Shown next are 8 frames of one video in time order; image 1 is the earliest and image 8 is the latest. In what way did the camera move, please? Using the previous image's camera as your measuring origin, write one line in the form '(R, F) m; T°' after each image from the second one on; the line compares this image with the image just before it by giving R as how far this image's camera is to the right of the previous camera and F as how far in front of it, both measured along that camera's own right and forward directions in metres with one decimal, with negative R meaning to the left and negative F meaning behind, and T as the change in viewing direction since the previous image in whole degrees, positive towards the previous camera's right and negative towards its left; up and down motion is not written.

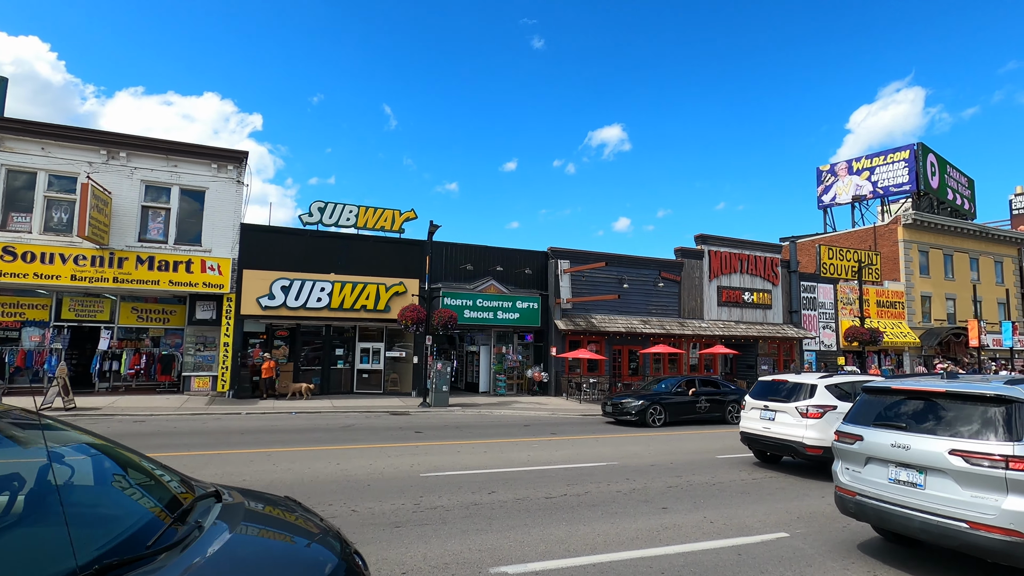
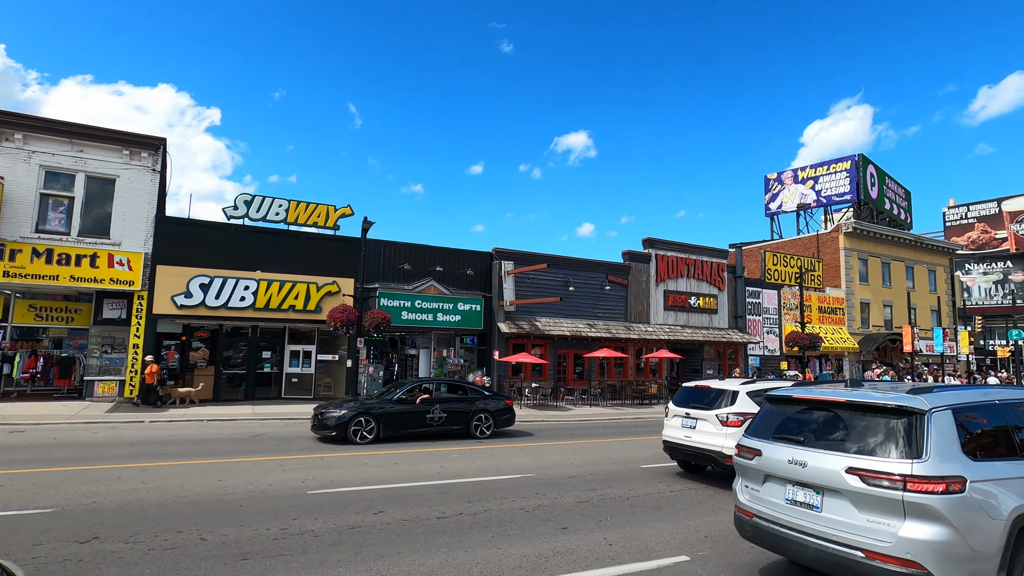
(+0.9, +0.6) m; +4°
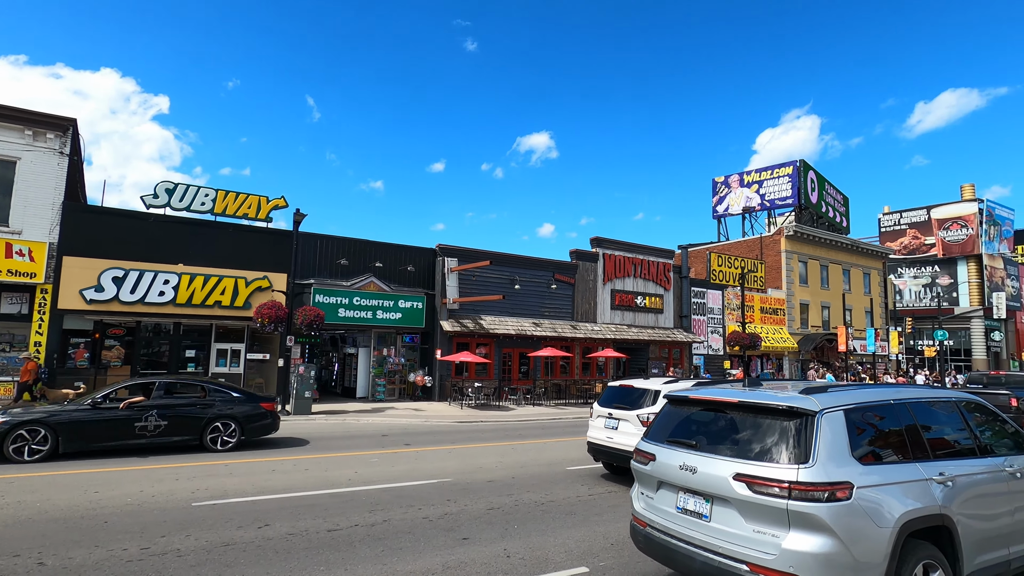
(+0.7, +0.4) m; +4°
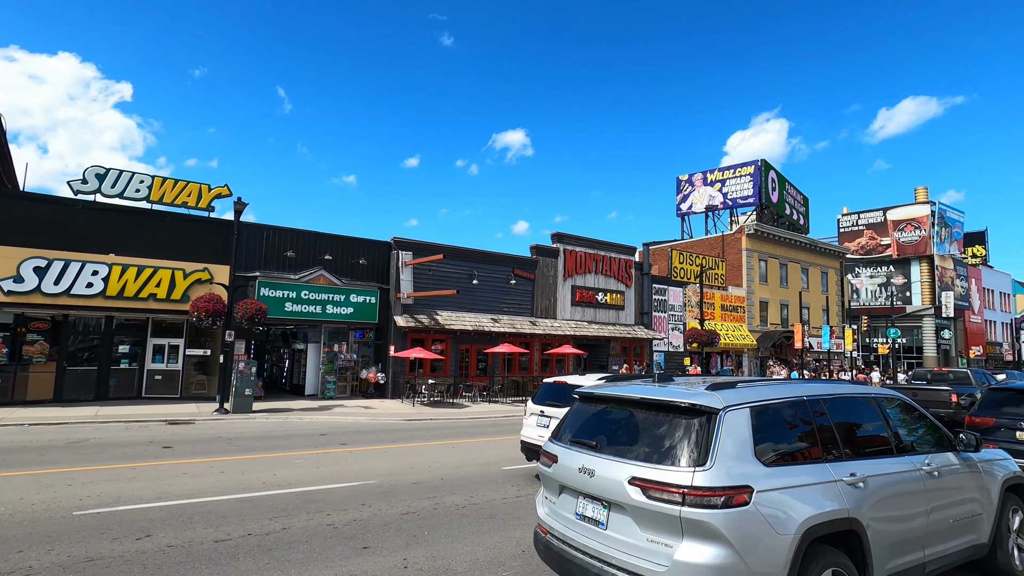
(+0.7, +0.4) m; +3°
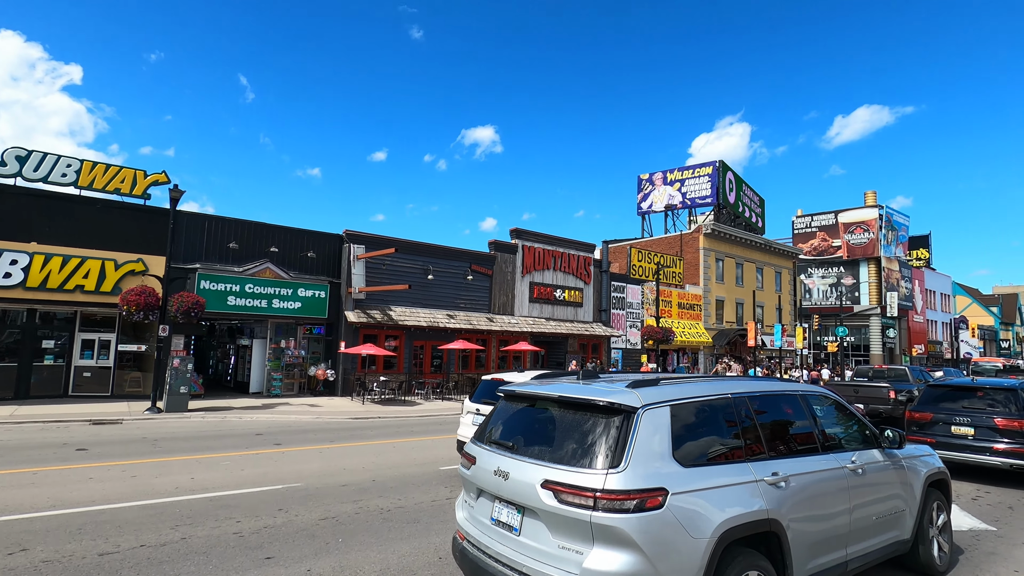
(+0.4, +0.3) m; +4°
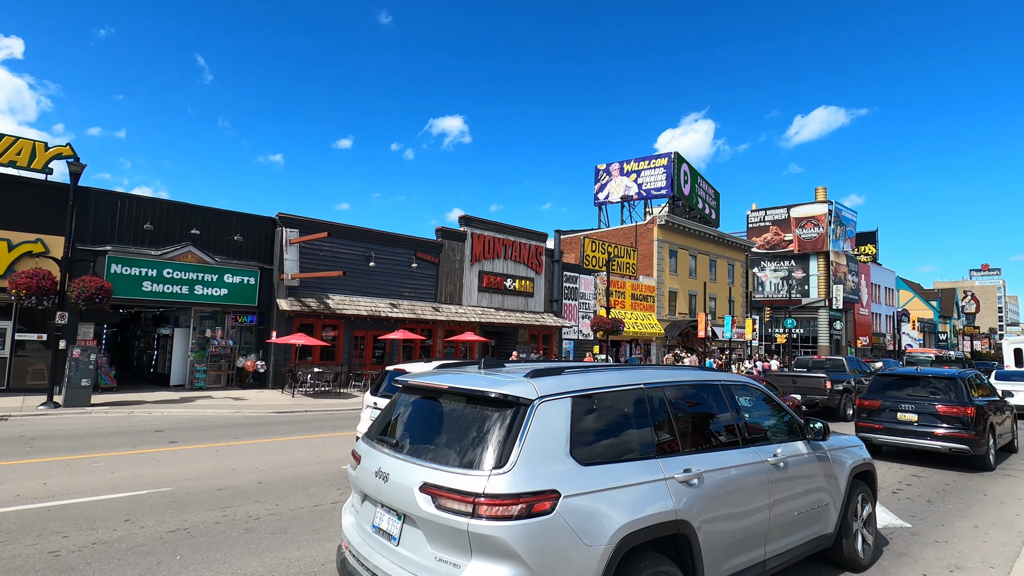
(+0.8, +0.6) m; +4°
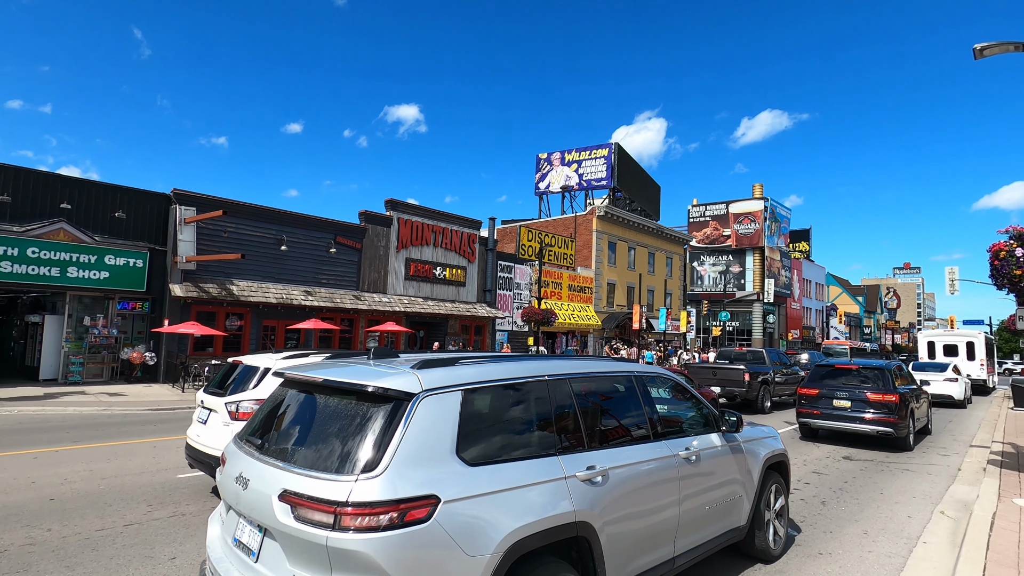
(+1.1, +0.9) m; +5°
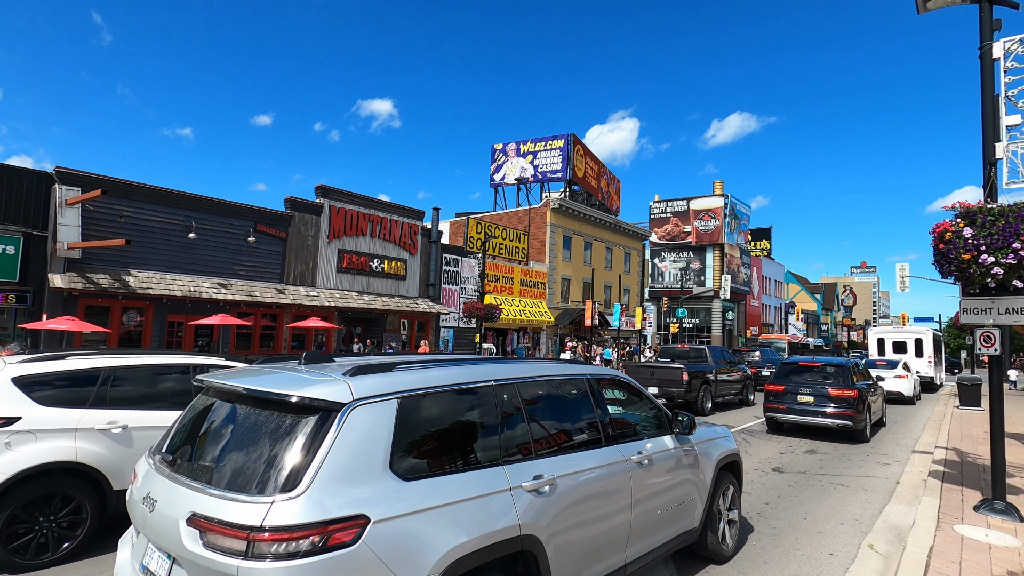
(+1.3, +1.3) m; +3°
